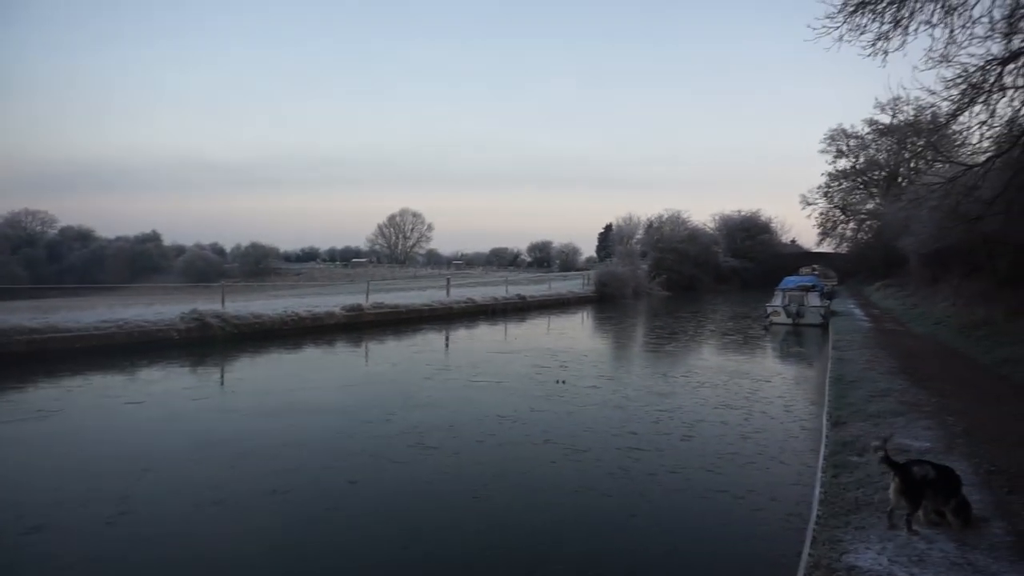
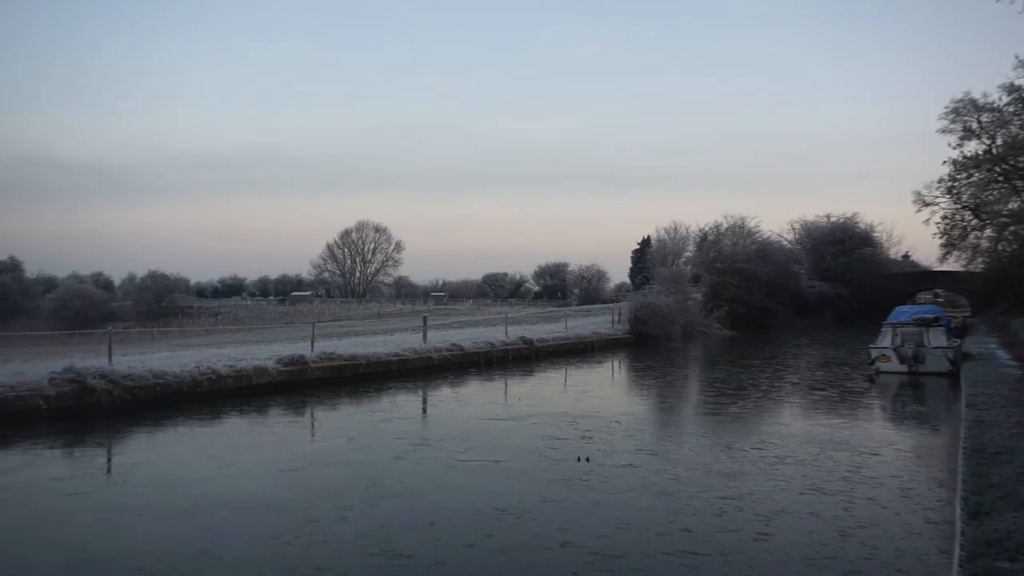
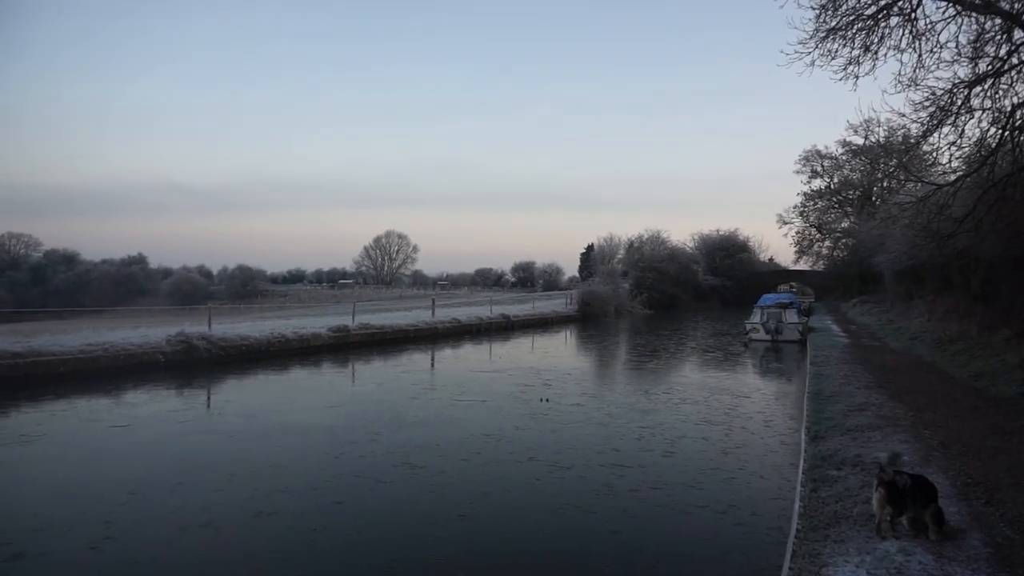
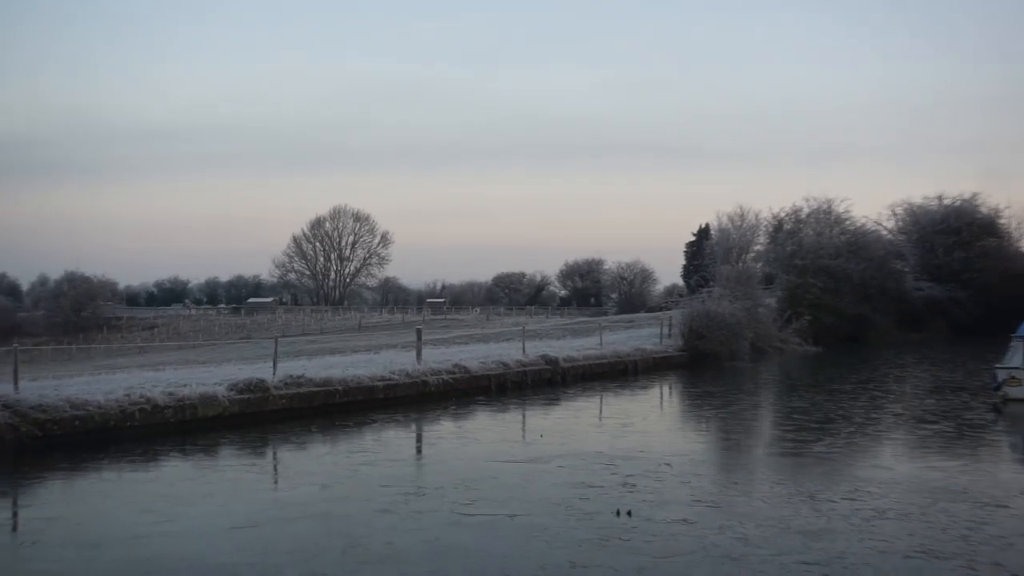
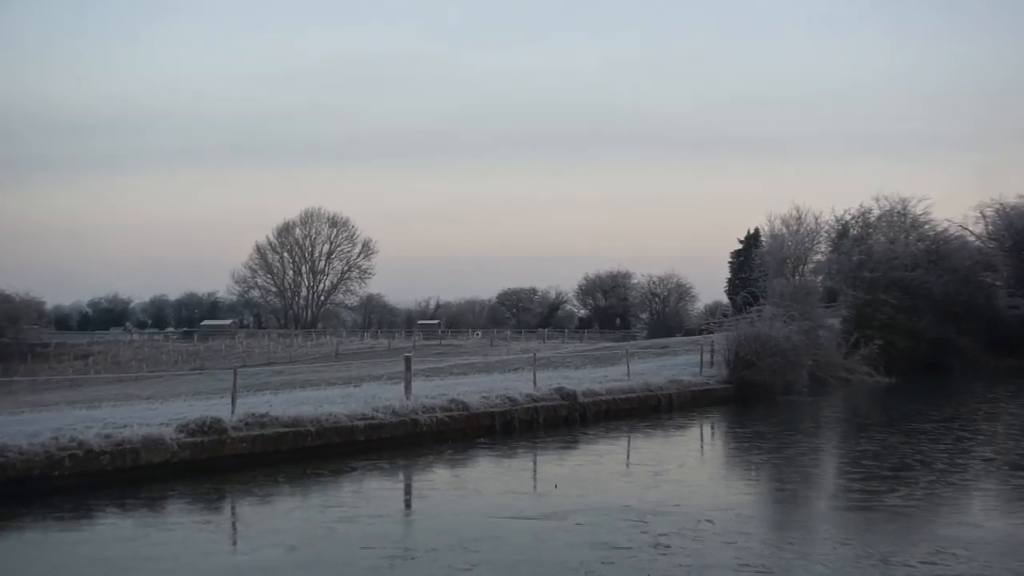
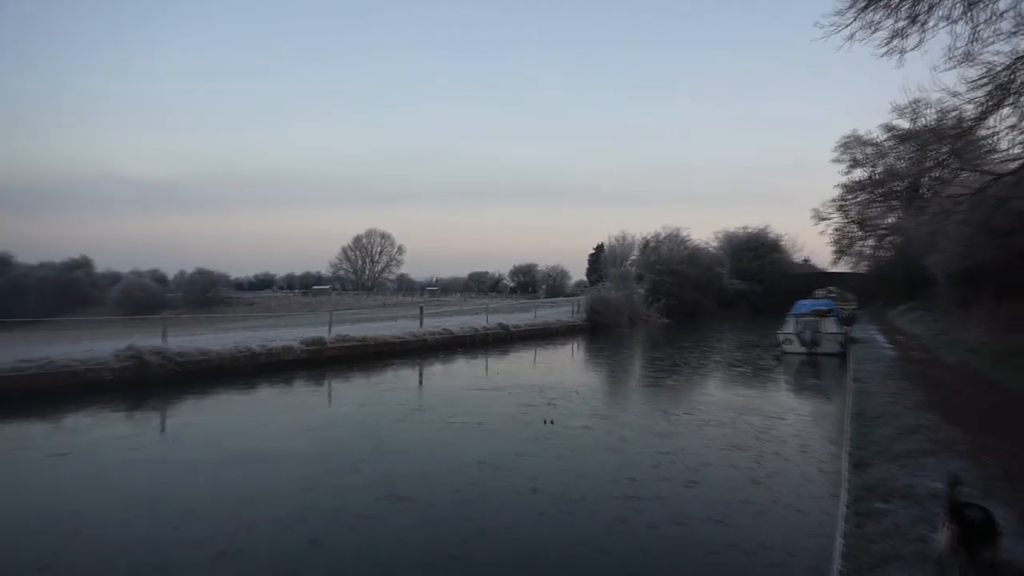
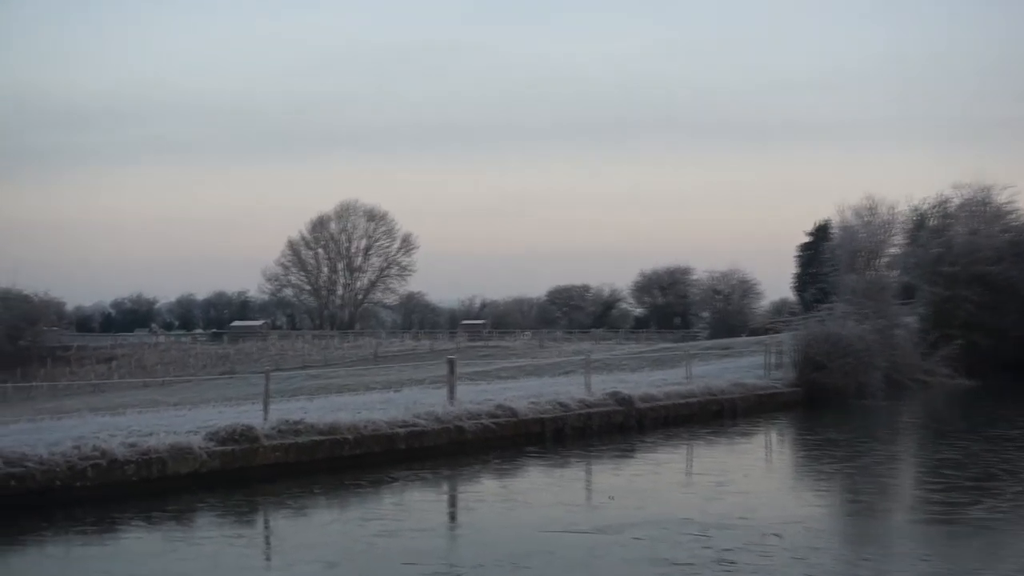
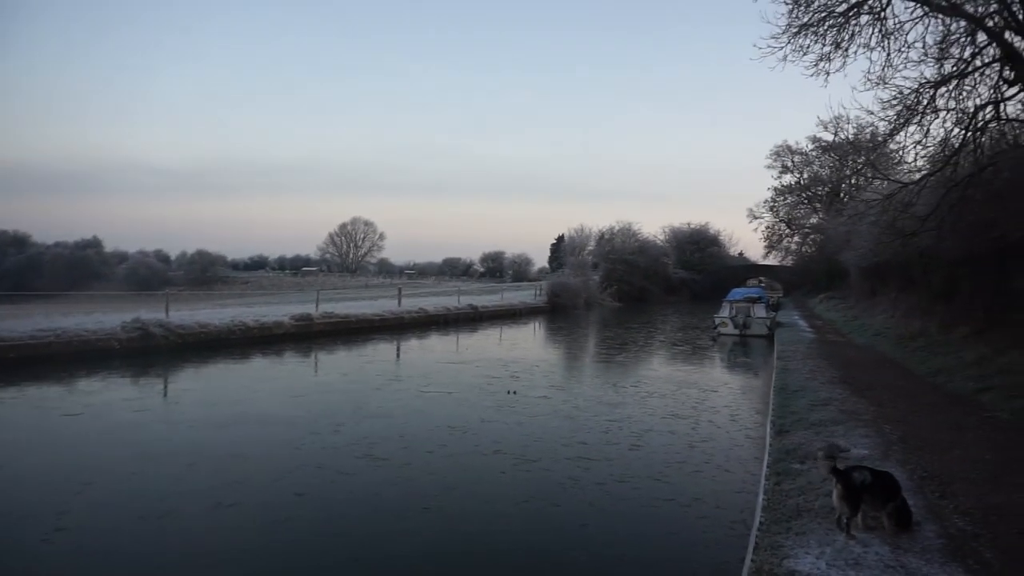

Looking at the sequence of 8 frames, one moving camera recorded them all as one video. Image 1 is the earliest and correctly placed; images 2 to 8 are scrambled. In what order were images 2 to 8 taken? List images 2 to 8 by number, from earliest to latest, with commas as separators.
8, 3, 6, 2, 4, 5, 7
